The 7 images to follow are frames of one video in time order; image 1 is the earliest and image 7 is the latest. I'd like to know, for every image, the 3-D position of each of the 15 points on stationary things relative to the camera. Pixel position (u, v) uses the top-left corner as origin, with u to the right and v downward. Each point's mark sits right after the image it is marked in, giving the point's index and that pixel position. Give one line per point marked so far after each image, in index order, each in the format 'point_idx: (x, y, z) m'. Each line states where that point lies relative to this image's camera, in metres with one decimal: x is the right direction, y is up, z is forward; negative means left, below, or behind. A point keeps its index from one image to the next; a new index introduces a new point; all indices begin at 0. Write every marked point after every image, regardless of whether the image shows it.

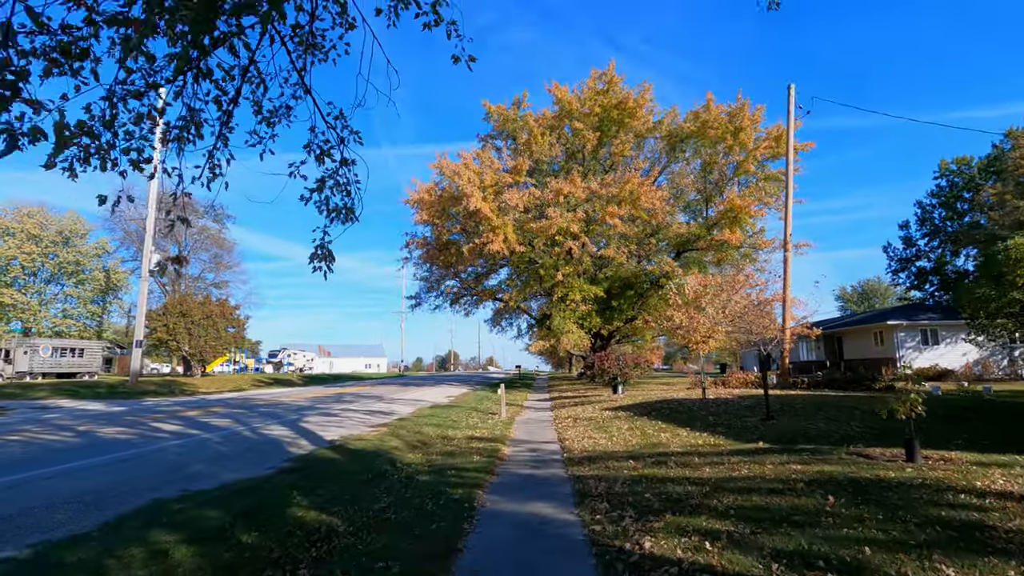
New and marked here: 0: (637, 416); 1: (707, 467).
0: (+2.8, -2.9, +13.7) m
1: (+2.3, -2.2, +7.4) m
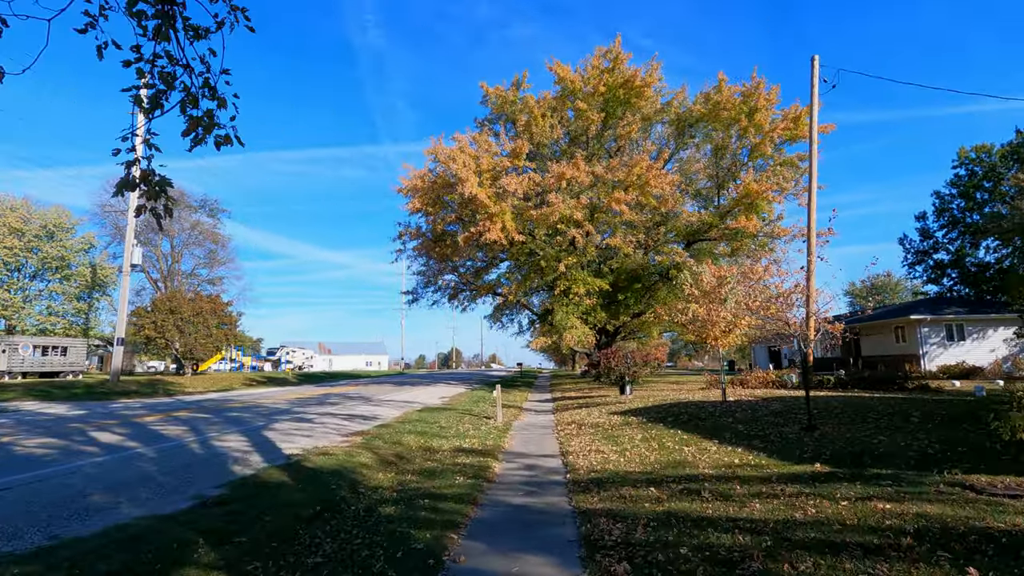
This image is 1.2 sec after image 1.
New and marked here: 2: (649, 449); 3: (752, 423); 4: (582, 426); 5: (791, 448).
0: (+2.7, -2.6, +11.9) m
1: (+2.2, -1.9, +5.6) m
2: (+2.0, -2.4, +9.2) m
3: (+4.1, -2.3, +10.4) m
4: (+1.5, -2.9, +12.9) m
5: (+3.6, -2.0, +7.8) m
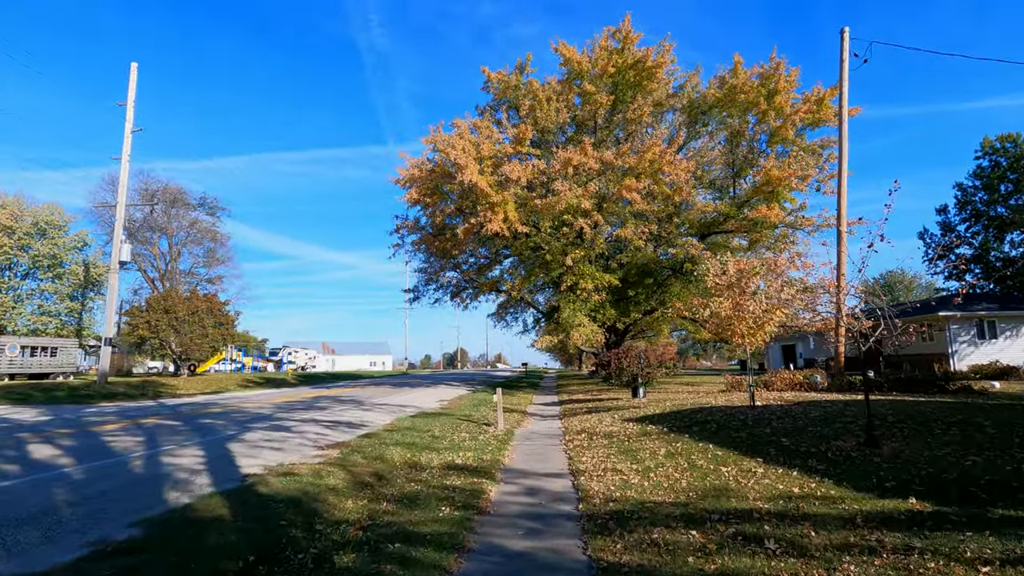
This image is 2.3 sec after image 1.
0: (+2.7, -2.5, +10.3) m
1: (+2.2, -1.8, +4.0) m
2: (+2.0, -2.2, +7.6) m
3: (+4.1, -2.1, +8.8) m
4: (+1.5, -2.8, +11.3) m
5: (+3.5, -1.9, +6.2) m
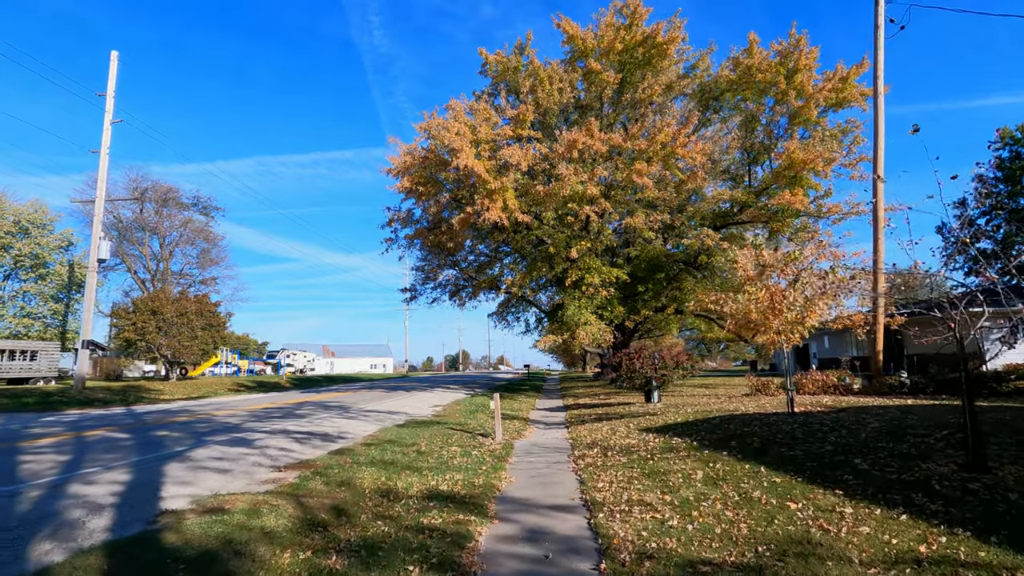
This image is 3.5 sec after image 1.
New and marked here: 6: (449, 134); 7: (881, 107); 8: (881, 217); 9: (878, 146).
0: (+2.7, -2.2, +8.5) m
1: (+2.1, -1.5, +2.1) m
2: (+2.0, -2.0, +5.7) m
3: (+4.0, -1.9, +6.9) m
4: (+1.5, -2.5, +9.5) m
5: (+3.5, -1.6, +4.3) m
6: (-2.0, +5.0, +20.0) m
7: (+10.4, +5.1, +17.3) m
8: (+10.0, +1.9, +16.6) m
9: (+10.2, +4.0, +17.1) m
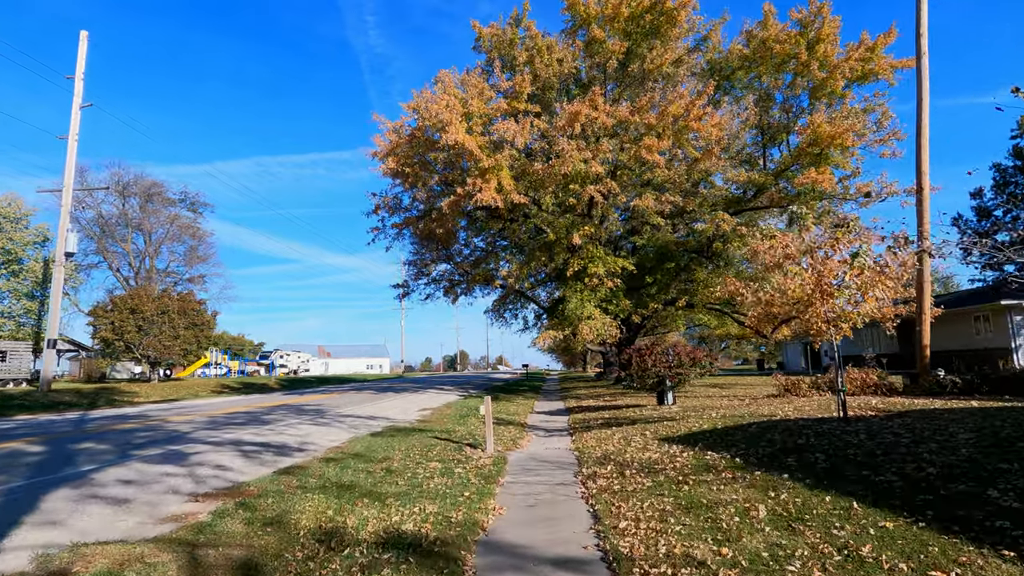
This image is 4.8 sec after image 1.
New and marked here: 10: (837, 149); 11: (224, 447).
0: (+2.6, -1.9, +6.4) m
1: (+2.0, -1.2, +0.1) m
2: (+1.9, -1.7, +3.7) m
3: (+3.9, -1.6, +4.9) m
4: (+1.4, -2.2, +7.5) m
5: (+3.4, -1.3, +2.3) m
6: (-2.2, +5.3, +18.0) m
7: (+10.3, +5.4, +15.3) m
8: (+9.8, +2.3, +14.6) m
9: (+10.1, +4.3, +15.1) m
10: (+10.3, +4.4, +19.6) m
11: (-4.7, -2.6, +10.2) m
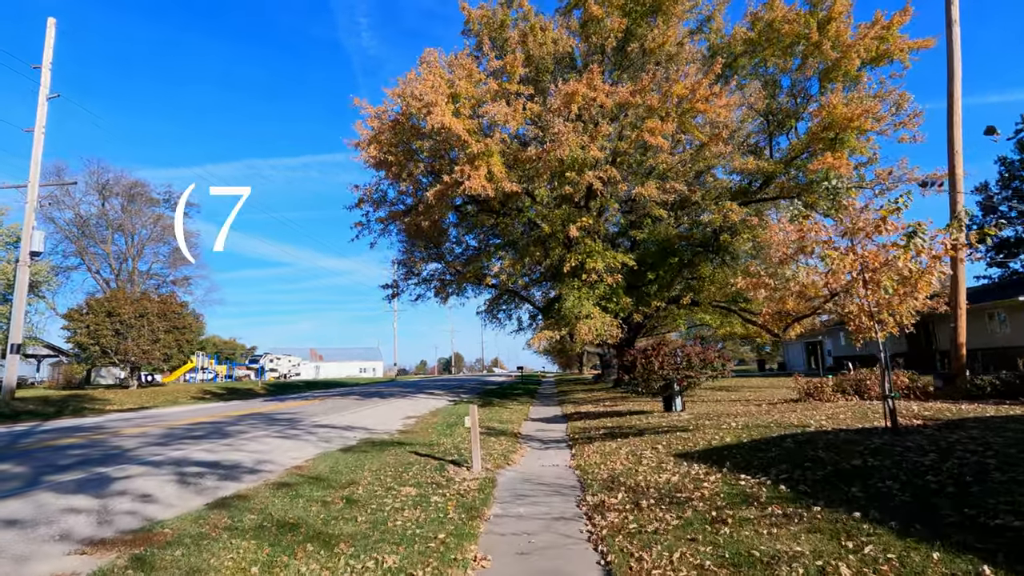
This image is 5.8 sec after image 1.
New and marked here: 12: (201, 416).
0: (+2.5, -1.8, +5.0) m
1: (+2.0, -1.0, -1.4) m
2: (+1.8, -1.5, +2.2) m
3: (+3.8, -1.4, +3.5) m
4: (+1.3, -2.1, +6.0) m
5: (+3.3, -1.1, +0.9) m
6: (-2.4, +5.4, +16.5) m
7: (+10.1, +5.6, +13.9) m
8: (+9.6, +2.5, +13.2) m
9: (+9.8, +4.5, +13.7) m
10: (+10.0, +4.5, +18.2) m
11: (-4.9, -2.5, +8.6) m
12: (-9.0, -3.7, +17.9) m
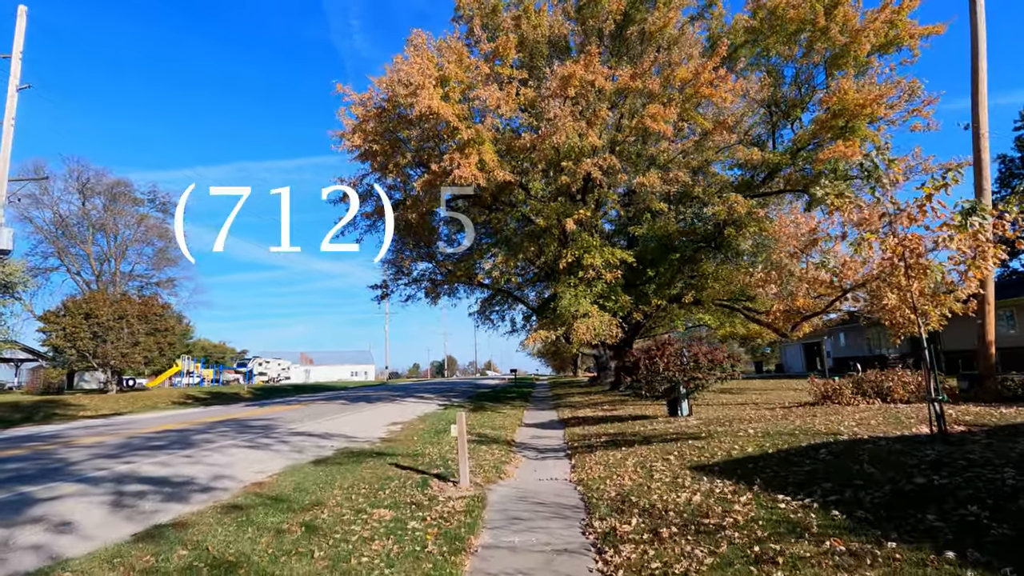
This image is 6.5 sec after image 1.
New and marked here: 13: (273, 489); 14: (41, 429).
0: (+2.4, -1.6, +3.9) m
1: (+2.0, -0.9, -2.4) m
2: (+1.8, -1.4, +1.2) m
3: (+3.8, -1.2, +2.4) m
4: (+1.2, -1.9, +4.9) m
5: (+3.3, -1.0, -0.2) m
6: (-2.6, +5.5, +15.5) m
7: (+9.9, +5.7, +13.0) m
8: (+9.5, +2.6, +12.3) m
9: (+9.7, +4.6, +12.8) m
10: (+9.8, +4.6, +17.2) m
11: (-5.0, -2.4, +7.5) m
12: (-9.2, -3.6, +16.7) m
13: (-2.8, -2.4, +7.4) m
14: (-12.4, -3.7, +16.2) m
